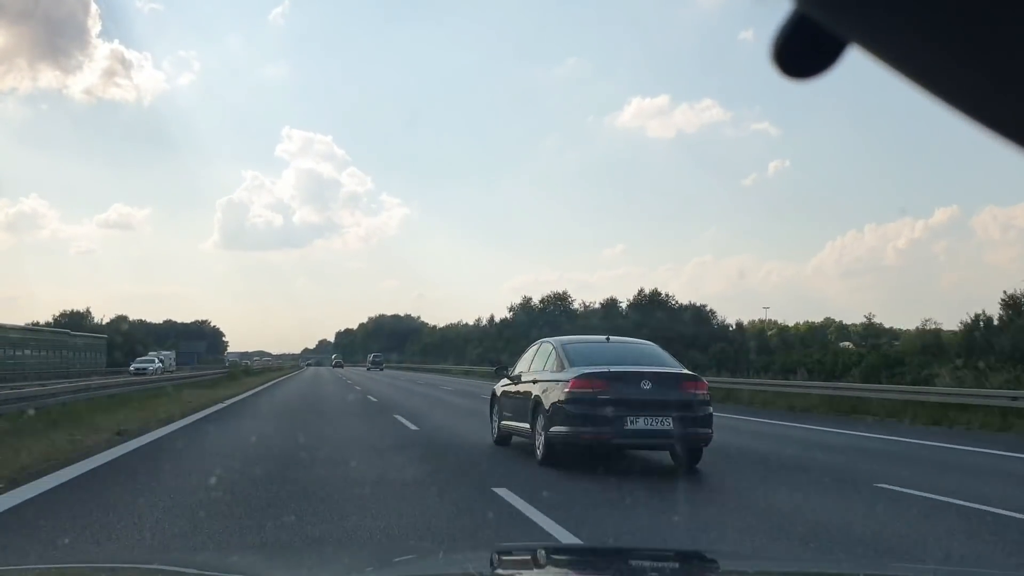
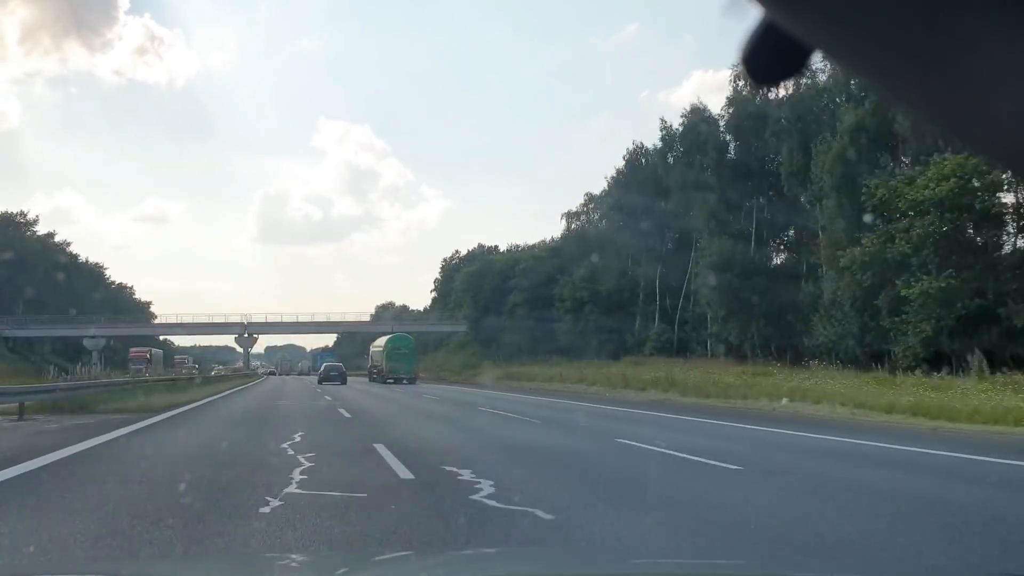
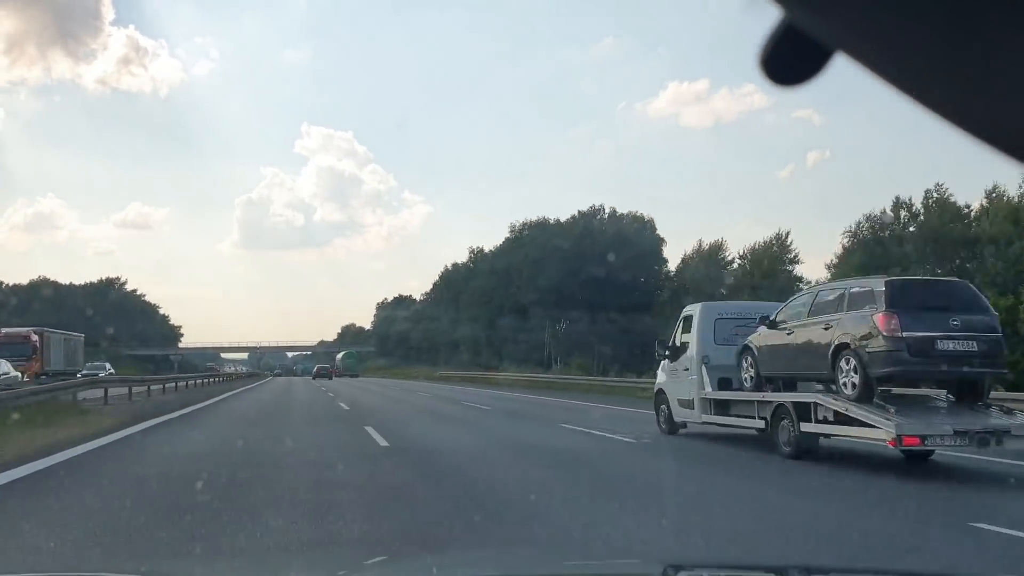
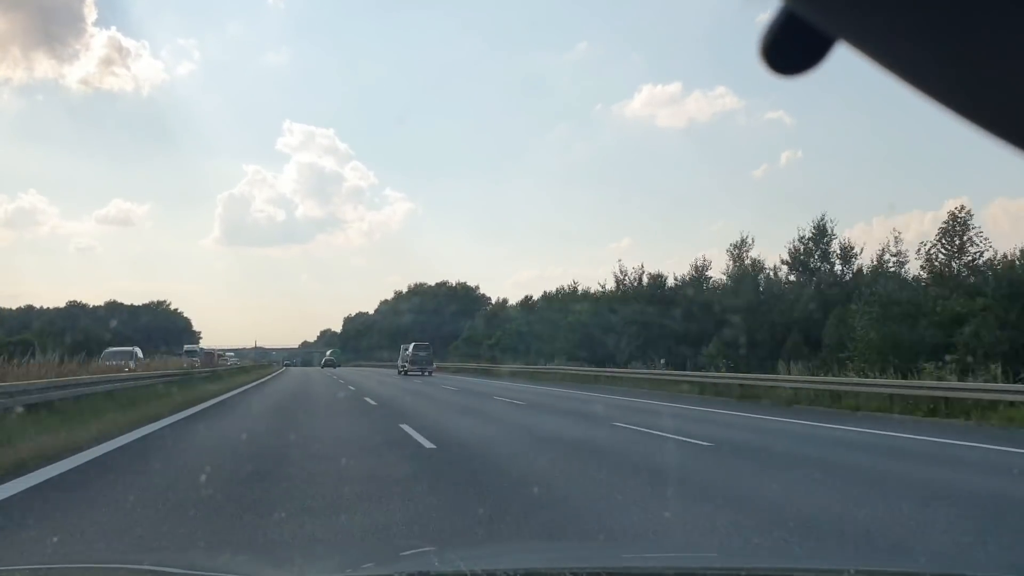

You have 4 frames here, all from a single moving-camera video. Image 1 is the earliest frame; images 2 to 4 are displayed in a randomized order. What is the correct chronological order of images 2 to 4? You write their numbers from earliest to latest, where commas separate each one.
4, 3, 2
